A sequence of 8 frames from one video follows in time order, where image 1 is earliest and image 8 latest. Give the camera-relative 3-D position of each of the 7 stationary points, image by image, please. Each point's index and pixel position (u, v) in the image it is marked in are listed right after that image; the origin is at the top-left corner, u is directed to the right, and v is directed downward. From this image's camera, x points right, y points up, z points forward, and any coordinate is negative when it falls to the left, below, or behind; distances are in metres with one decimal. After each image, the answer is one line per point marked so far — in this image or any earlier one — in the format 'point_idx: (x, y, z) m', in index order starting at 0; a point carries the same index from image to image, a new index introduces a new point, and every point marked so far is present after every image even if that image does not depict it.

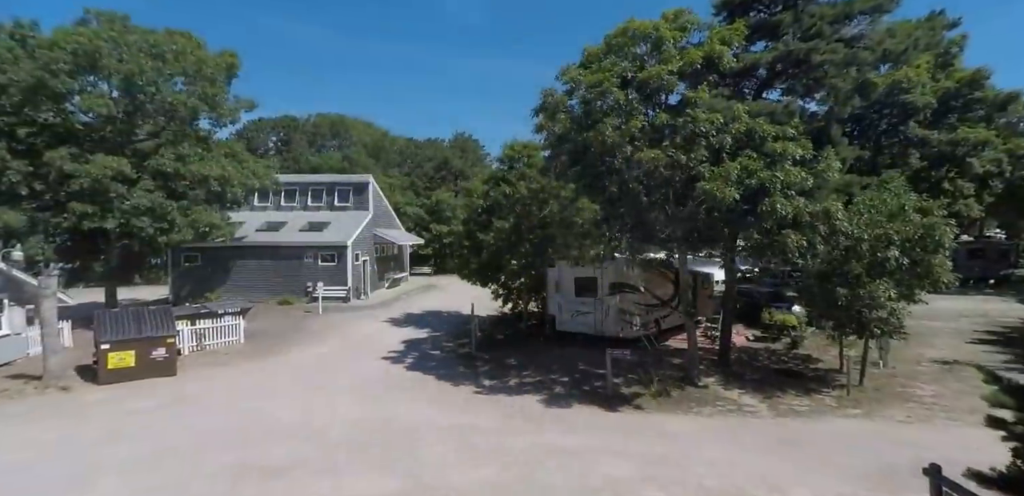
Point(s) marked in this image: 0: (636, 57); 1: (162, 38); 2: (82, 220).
0: (+2.3, +3.6, +10.3) m
1: (-10.9, +6.6, +17.5) m
2: (-12.2, +0.8, +15.8) m
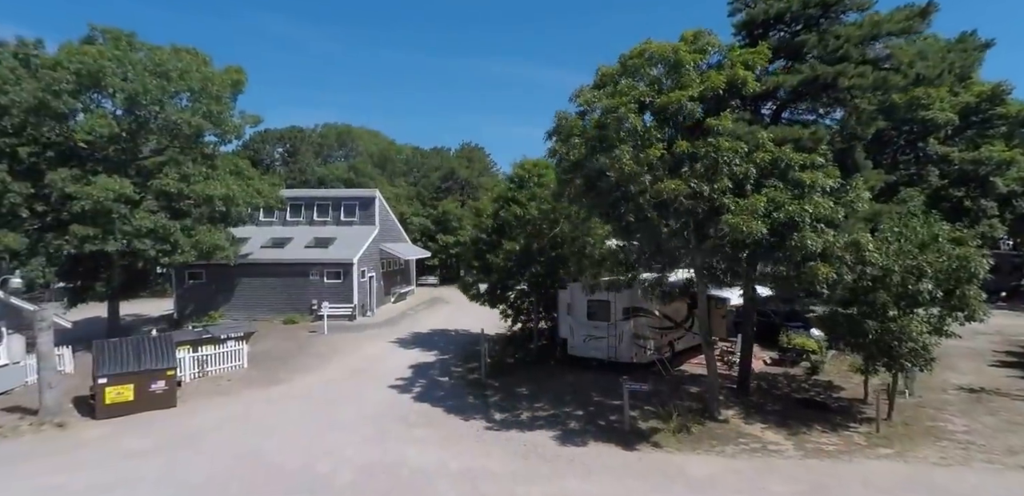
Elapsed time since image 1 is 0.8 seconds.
0: (+2.5, +3.0, +10.0) m
1: (-10.7, +6.0, +17.3) m
2: (-11.9, +0.1, +15.5) m
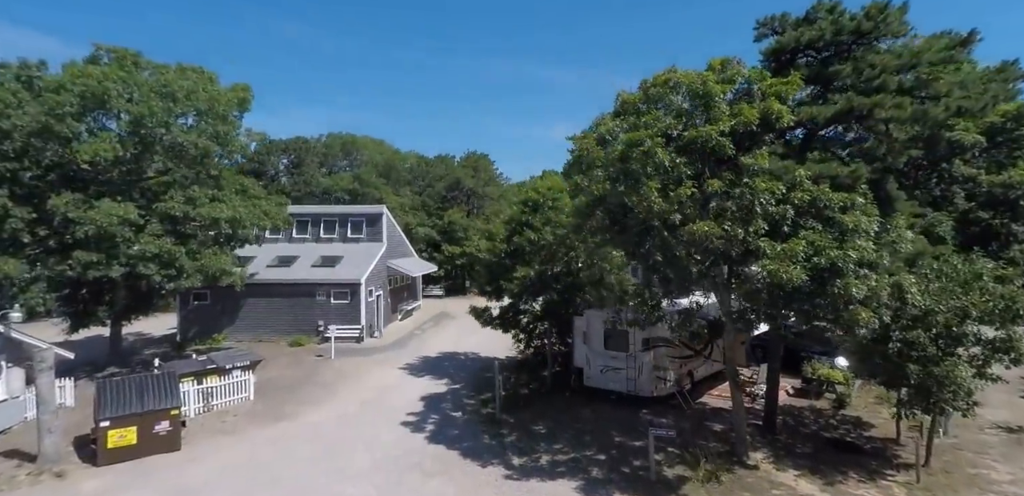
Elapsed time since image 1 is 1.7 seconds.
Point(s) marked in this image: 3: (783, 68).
0: (+2.9, +2.3, +9.5) m
1: (-10.3, +5.2, +16.9) m
2: (-11.5, -0.6, +15.1) m
3: (+5.1, +3.4, +10.4) m
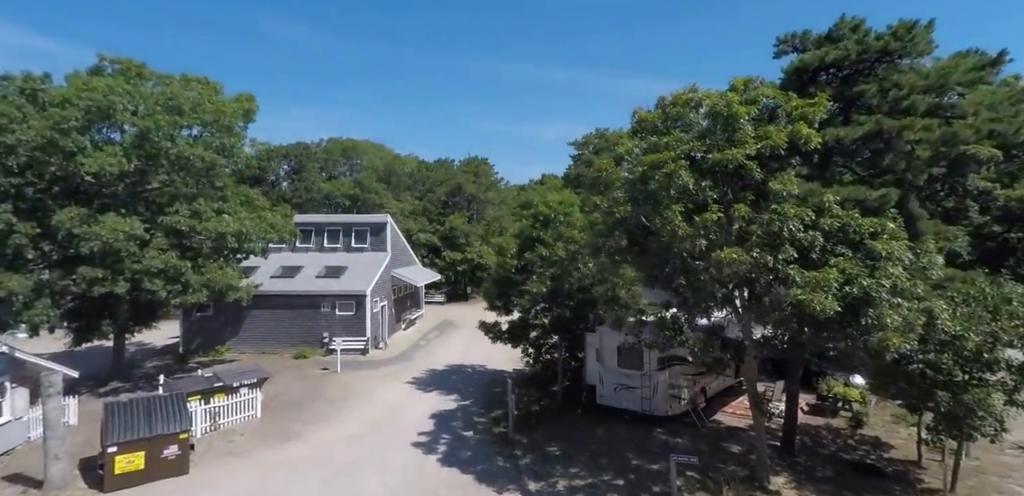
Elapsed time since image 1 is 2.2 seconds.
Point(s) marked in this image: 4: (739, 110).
0: (+3.2, +1.9, +9.3) m
1: (-10.0, +4.8, +16.7) m
2: (-11.2, -1.0, +14.8) m
3: (+5.5, +3.0, +10.2) m
4: (+3.6, +2.2, +8.8) m
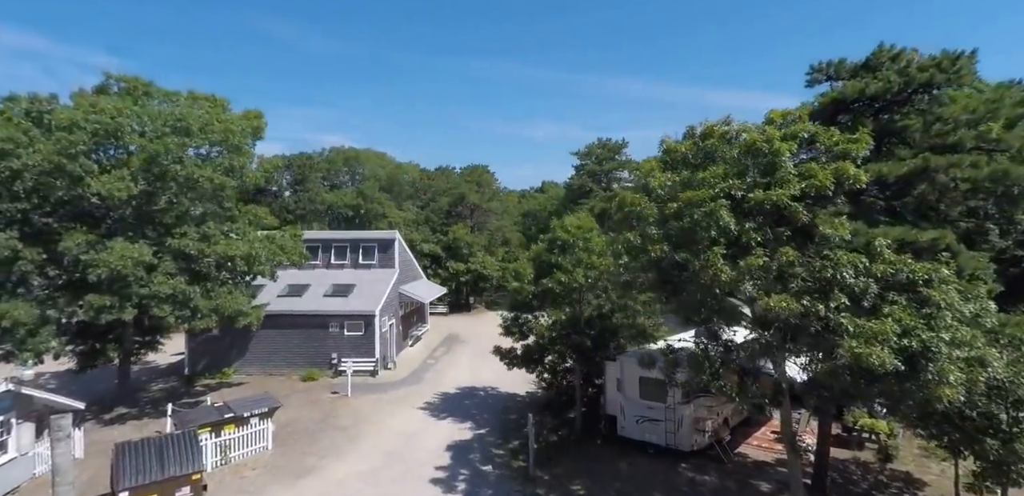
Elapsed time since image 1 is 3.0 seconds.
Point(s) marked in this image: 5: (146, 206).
0: (+3.7, +1.3, +9.0) m
1: (-9.5, +4.1, +16.3) m
2: (-10.7, -1.7, +14.4) m
3: (+6.0, +2.3, +9.9) m
4: (+4.1, +1.5, +8.5) m
5: (-10.4, +1.2, +15.8) m
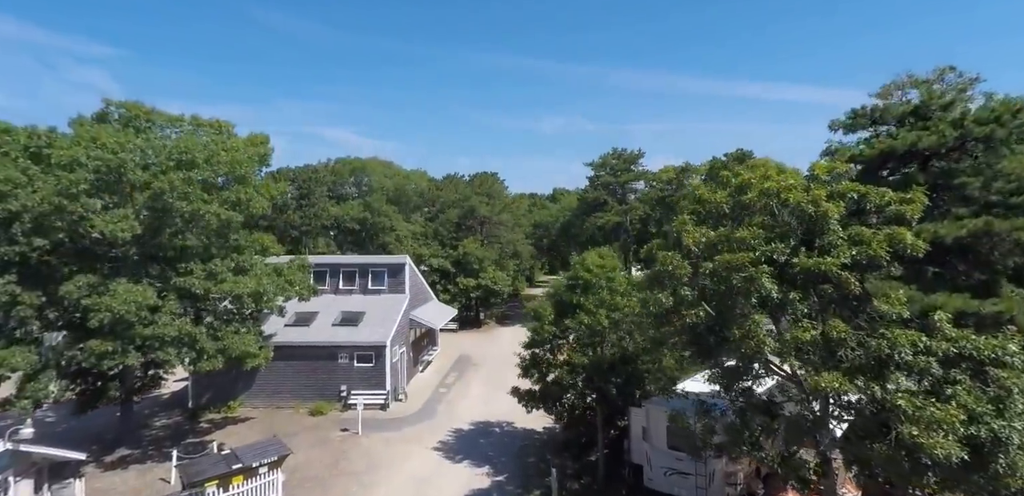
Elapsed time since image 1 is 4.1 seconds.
0: (+4.1, +0.3, +8.3) m
1: (-9.0, +3.1, +15.8) m
2: (-10.2, -2.8, +13.9) m
3: (+6.4, +1.3, +9.3) m
4: (+4.5, +0.5, +7.8) m
5: (-9.9, +0.1, +15.3) m
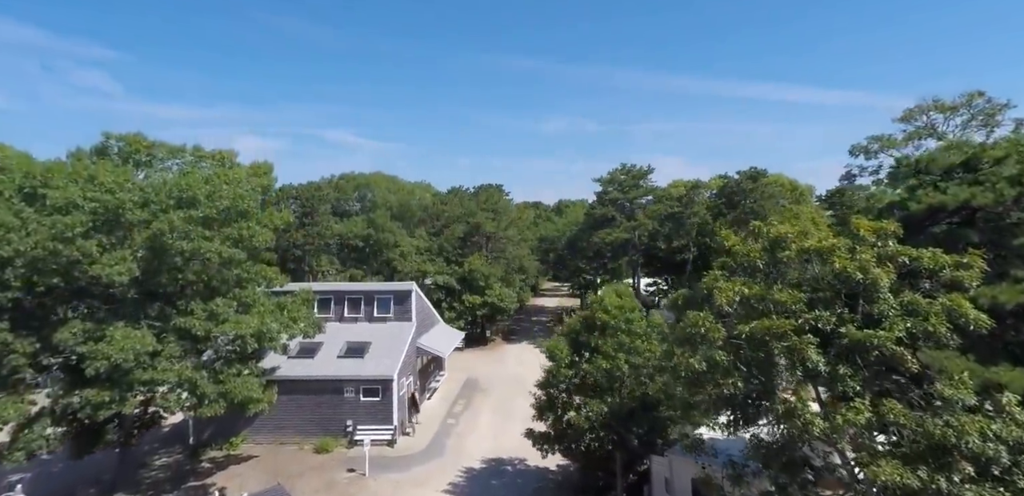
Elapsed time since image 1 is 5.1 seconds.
0: (+4.4, -0.6, +7.7) m
1: (-8.7, +2.0, +15.2) m
2: (-9.9, -3.8, +13.2) m
3: (+6.7, +0.5, +8.6) m
4: (+4.8, -0.3, +7.1) m
5: (-9.5, -0.9, +14.7) m
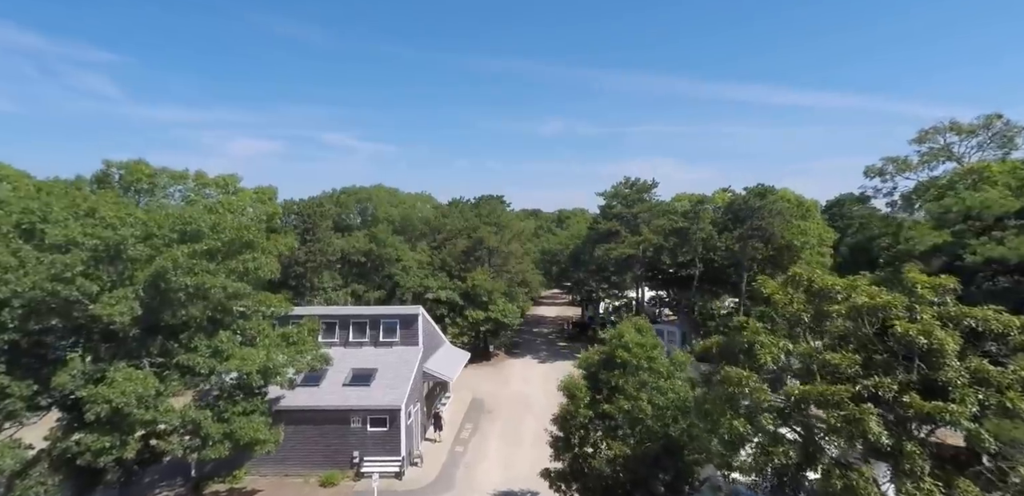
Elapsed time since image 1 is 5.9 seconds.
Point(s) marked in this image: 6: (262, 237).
0: (+4.9, -1.3, +7.2) m
1: (-8.3, +1.1, +14.7) m
2: (-9.5, -4.7, +12.7) m
3: (+7.1, -0.3, +8.2) m
4: (+5.3, -1.1, +6.7) m
5: (-9.2, -1.8, +14.2) m
6: (-7.3, +0.3, +16.2) m
